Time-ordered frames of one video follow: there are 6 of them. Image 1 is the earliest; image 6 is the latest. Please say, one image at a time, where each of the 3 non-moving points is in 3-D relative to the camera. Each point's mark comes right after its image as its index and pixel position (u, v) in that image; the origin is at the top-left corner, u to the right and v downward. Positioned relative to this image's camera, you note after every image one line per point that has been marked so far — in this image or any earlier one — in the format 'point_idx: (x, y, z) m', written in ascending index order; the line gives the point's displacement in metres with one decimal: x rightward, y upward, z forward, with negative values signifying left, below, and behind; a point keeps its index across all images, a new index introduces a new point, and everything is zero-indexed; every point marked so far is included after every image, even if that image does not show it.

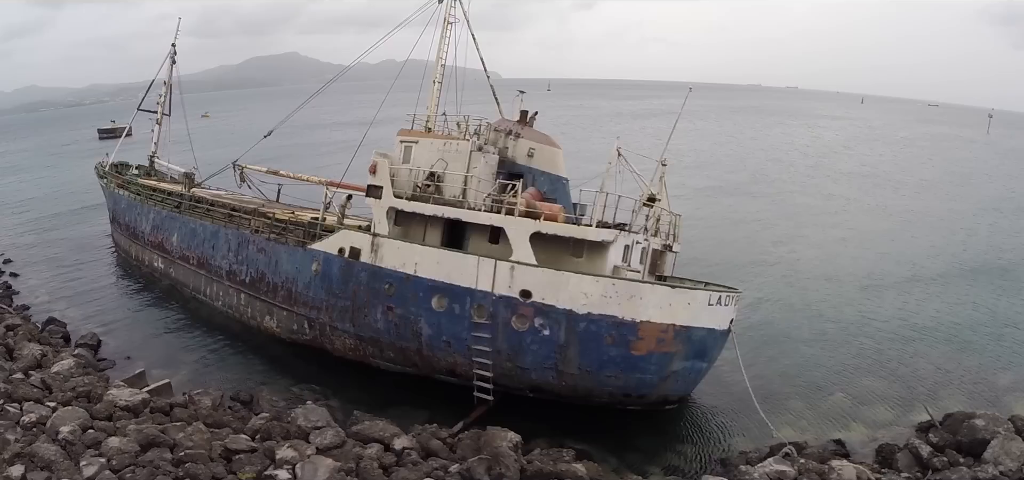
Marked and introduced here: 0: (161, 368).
0: (-8.8, -3.2, +15.5) m
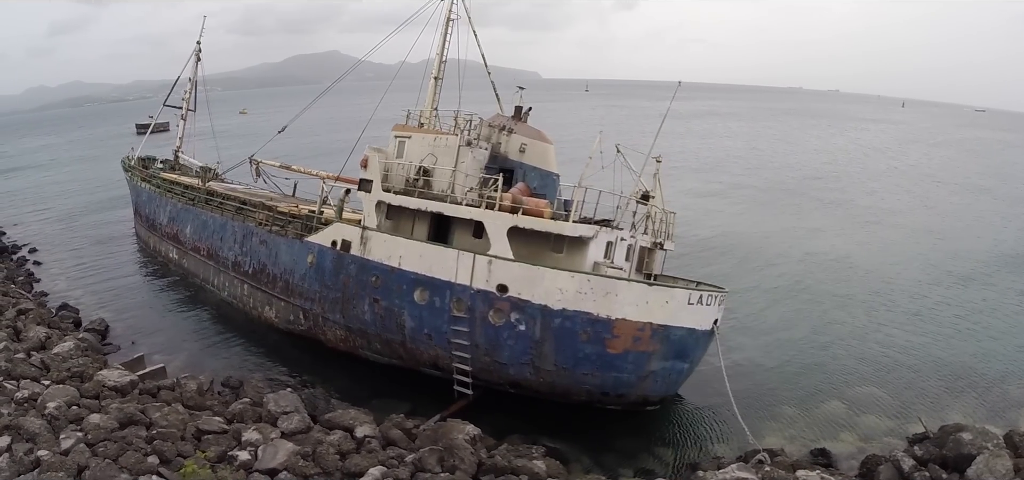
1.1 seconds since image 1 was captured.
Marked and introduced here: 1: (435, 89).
0: (-9.1, -3.0, +16.1) m
1: (-2.1, +4.2, +17.4) m
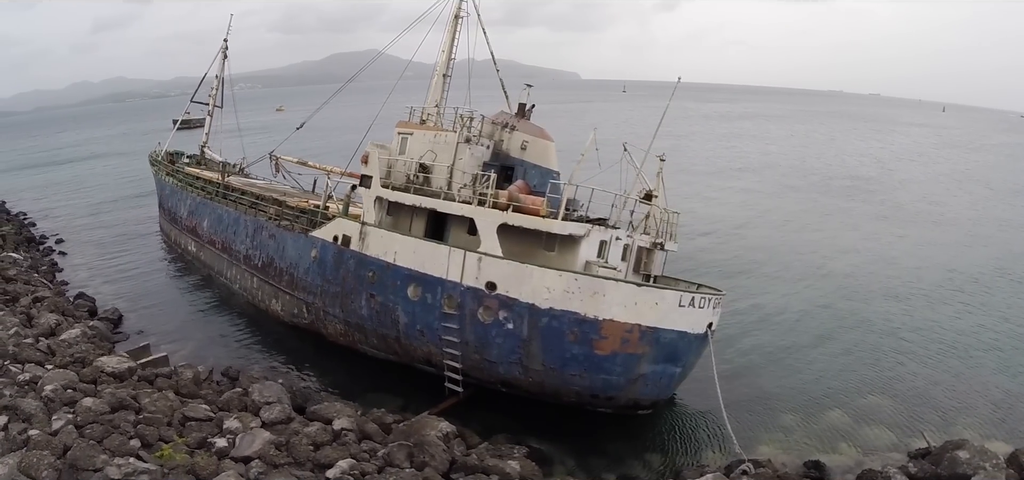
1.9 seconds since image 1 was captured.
0: (-9.2, -2.7, +16.6) m
1: (-1.9, +4.3, +17.4) m
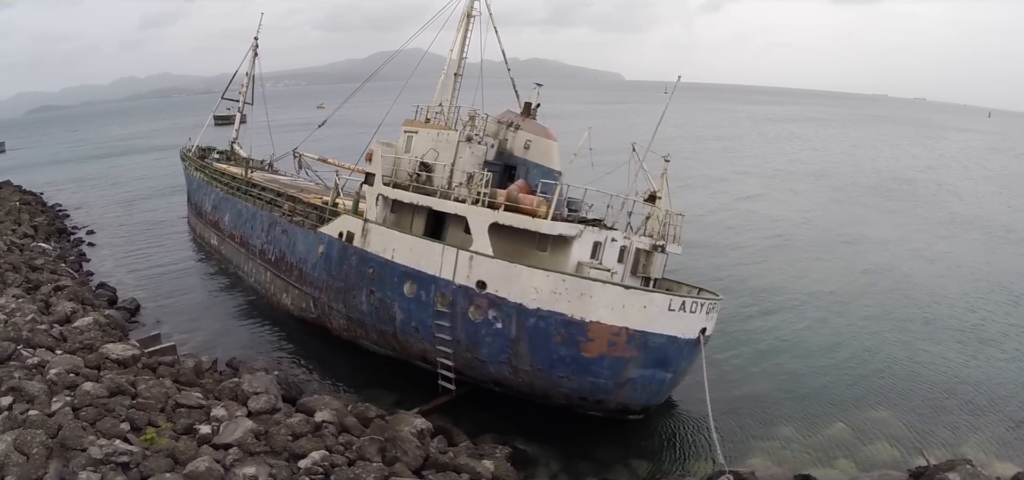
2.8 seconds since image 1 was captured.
0: (-9.1, -2.6, +17.2) m
1: (-1.7, +4.3, +17.5) m
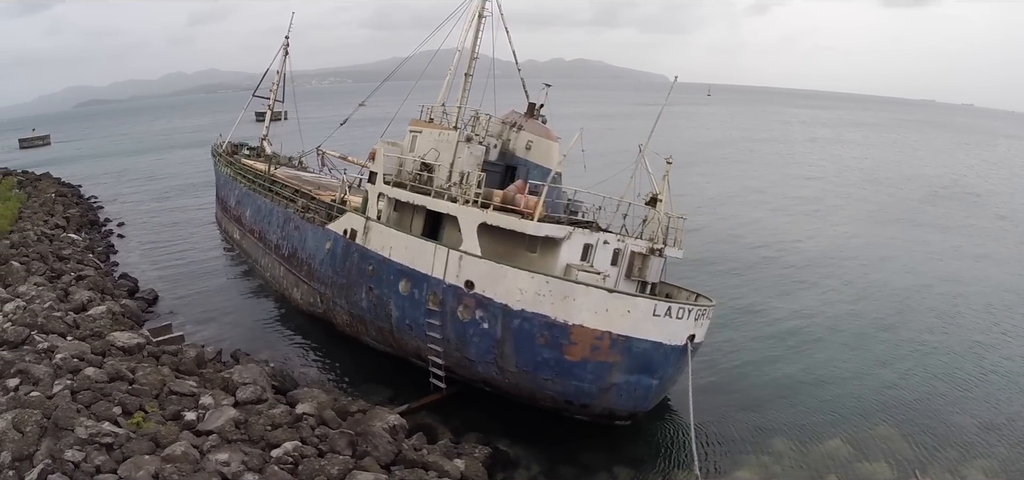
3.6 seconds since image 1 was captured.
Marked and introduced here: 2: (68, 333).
0: (-9.1, -2.4, +17.9) m
1: (-1.5, +4.4, +17.6) m
2: (-9.7, -2.0, +13.7) m
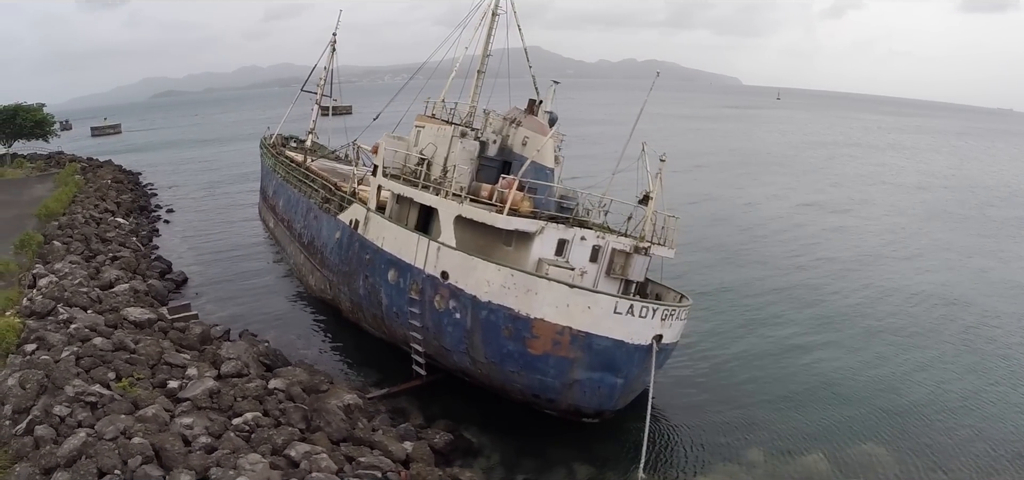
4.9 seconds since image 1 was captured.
0: (-9.0, -1.9, +19.2) m
1: (-1.3, +4.5, +18.0) m
2: (-10.2, -1.5, +15.1) m
